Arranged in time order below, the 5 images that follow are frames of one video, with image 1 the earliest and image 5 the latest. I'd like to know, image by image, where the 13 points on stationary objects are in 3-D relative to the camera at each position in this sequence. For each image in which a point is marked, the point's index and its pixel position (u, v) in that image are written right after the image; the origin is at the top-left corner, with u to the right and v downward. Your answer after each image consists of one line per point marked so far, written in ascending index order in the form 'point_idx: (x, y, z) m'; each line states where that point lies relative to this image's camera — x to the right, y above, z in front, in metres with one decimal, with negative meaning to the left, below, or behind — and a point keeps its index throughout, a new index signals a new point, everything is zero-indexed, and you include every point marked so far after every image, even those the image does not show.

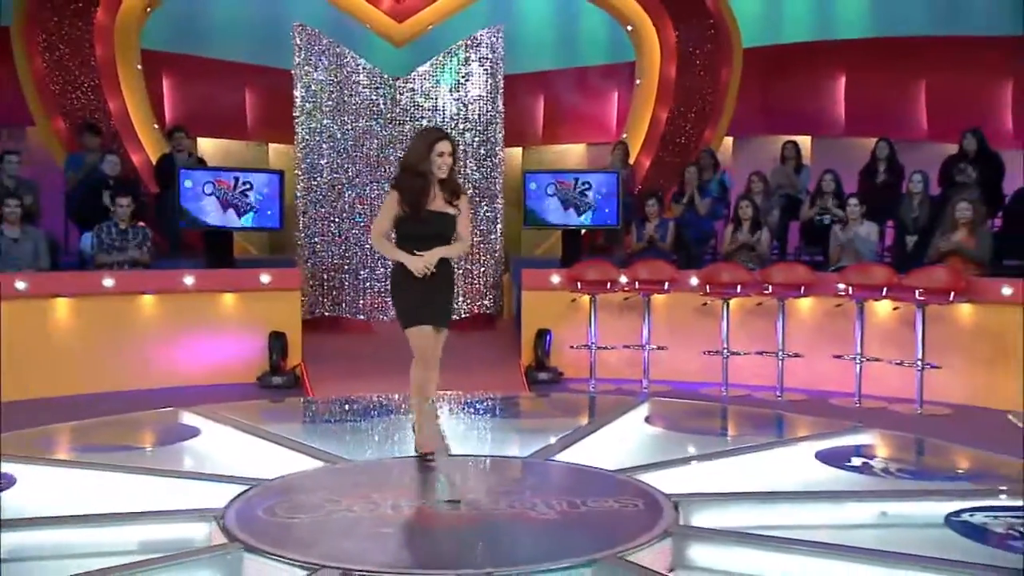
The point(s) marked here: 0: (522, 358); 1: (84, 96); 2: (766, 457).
0: (0.0, -0.6, +6.5) m
1: (-4.8, +1.9, +8.2) m
2: (+1.6, -1.1, +4.7) m
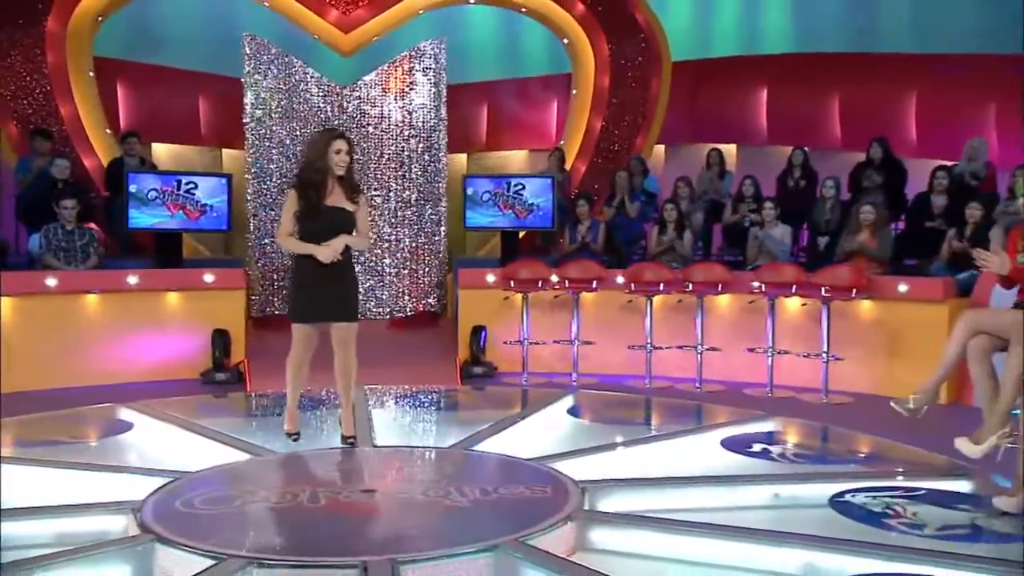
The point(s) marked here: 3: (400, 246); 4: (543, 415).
0: (-0.5, -0.6, +6.8) m
1: (-5.4, +1.9, +8.3) m
2: (+1.1, -1.1, +5.1) m
3: (-1.2, +0.4, +8.0) m
4: (+0.2, -0.9, +5.6) m
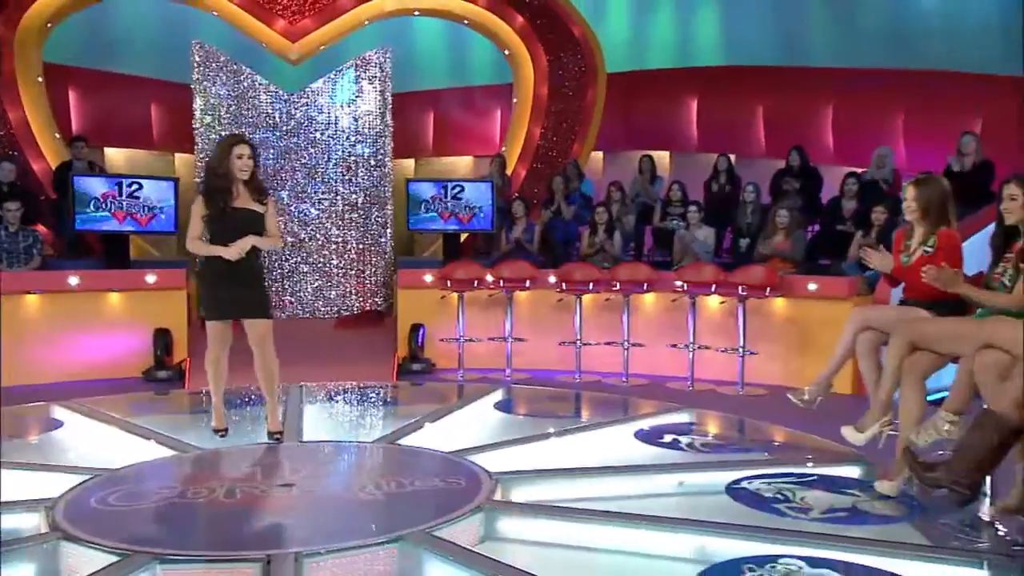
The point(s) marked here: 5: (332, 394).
0: (-1.1, -0.6, +7.1) m
1: (-6.0, +1.9, +8.5) m
2: (+0.6, -1.0, +5.4) m
3: (-1.8, +0.4, +8.3) m
4: (-0.3, -0.9, +5.9) m
5: (-1.5, -0.9, +6.0) m
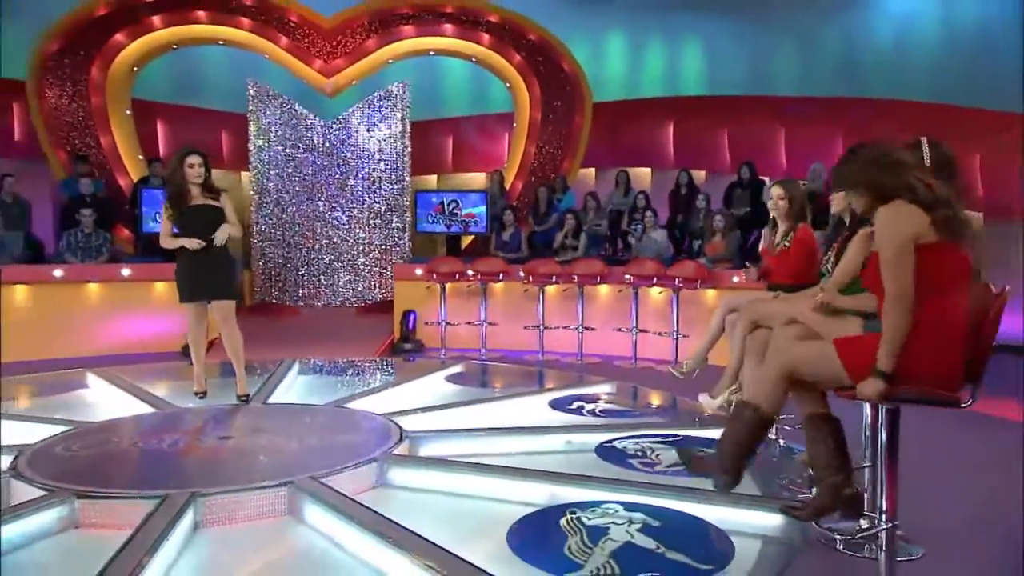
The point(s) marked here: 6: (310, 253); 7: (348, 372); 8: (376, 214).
0: (-1.3, -0.5, +8.4) m
1: (-5.9, +2.0, +10.6) m
2: (+0.1, -1.0, +6.4) m
3: (-1.8, +0.5, +9.7) m
4: (-0.7, -0.8, +7.1) m
5: (-1.8, -0.8, +7.4) m
6: (-2.6, +0.4, +9.7) m
7: (-1.5, -0.8, +7.3) m
8: (-1.8, +1.0, +9.8) m
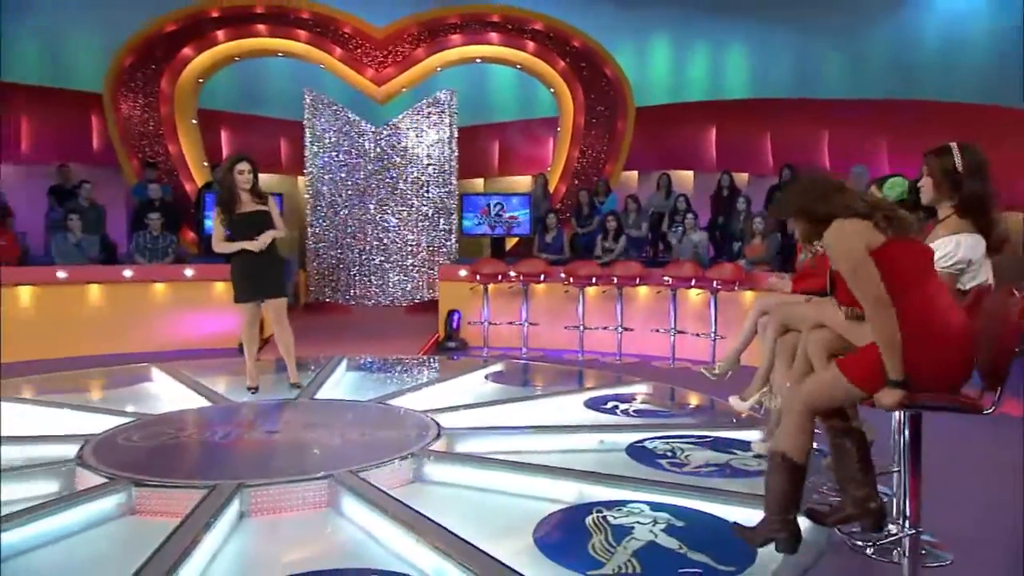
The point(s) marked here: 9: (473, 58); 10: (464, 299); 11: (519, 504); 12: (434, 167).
0: (-0.8, -0.5, +8.7) m
1: (-5.3, +2.0, +11.2) m
2: (+0.4, -1.0, +6.6) m
3: (-1.2, +0.5, +10.0) m
4: (-0.3, -0.8, +7.3) m
5: (-1.4, -0.8, +7.7) m
6: (-2.0, +0.4, +10.0) m
7: (-1.1, -0.8, +7.6) m
8: (-1.2, +1.0, +10.1) m
9: (-0.5, +3.3, +10.6) m
10: (-0.5, -0.1, +8.6) m
11: (+0.1, -1.4, +4.8) m
12: (-1.0, +1.7, +10.0) m
